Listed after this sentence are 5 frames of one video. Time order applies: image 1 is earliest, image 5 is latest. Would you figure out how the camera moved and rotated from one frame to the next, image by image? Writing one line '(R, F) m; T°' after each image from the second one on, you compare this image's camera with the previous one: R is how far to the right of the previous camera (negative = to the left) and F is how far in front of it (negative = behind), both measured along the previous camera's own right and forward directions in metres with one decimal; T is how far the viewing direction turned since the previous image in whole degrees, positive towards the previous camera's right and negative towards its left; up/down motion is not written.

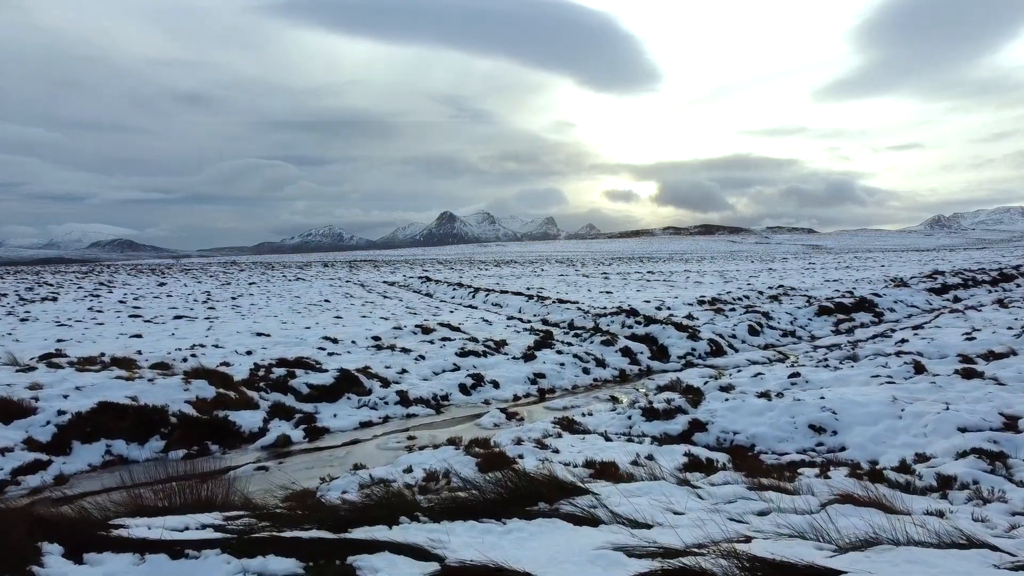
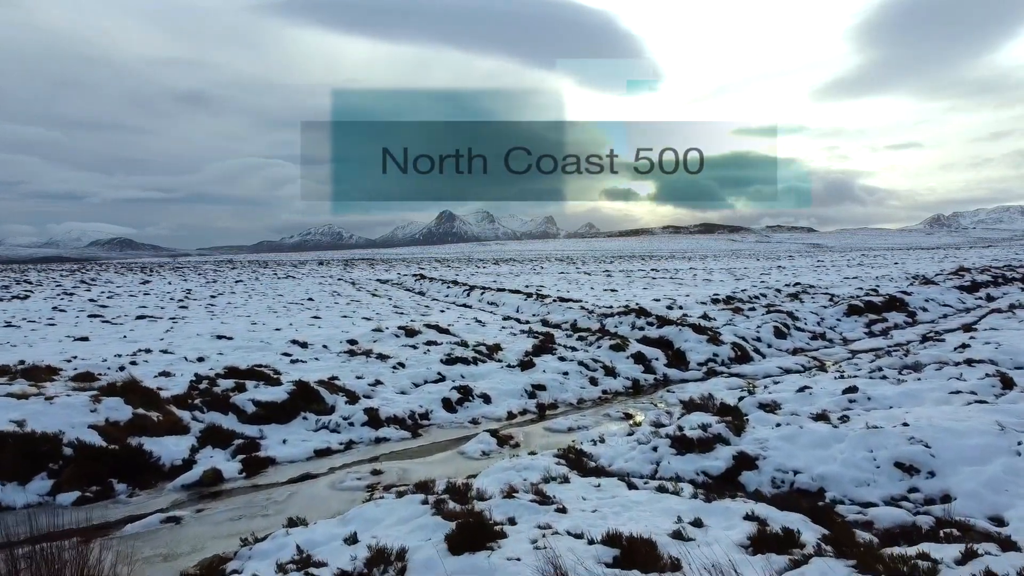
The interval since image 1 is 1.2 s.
(+0.1, +2.4) m; 0°
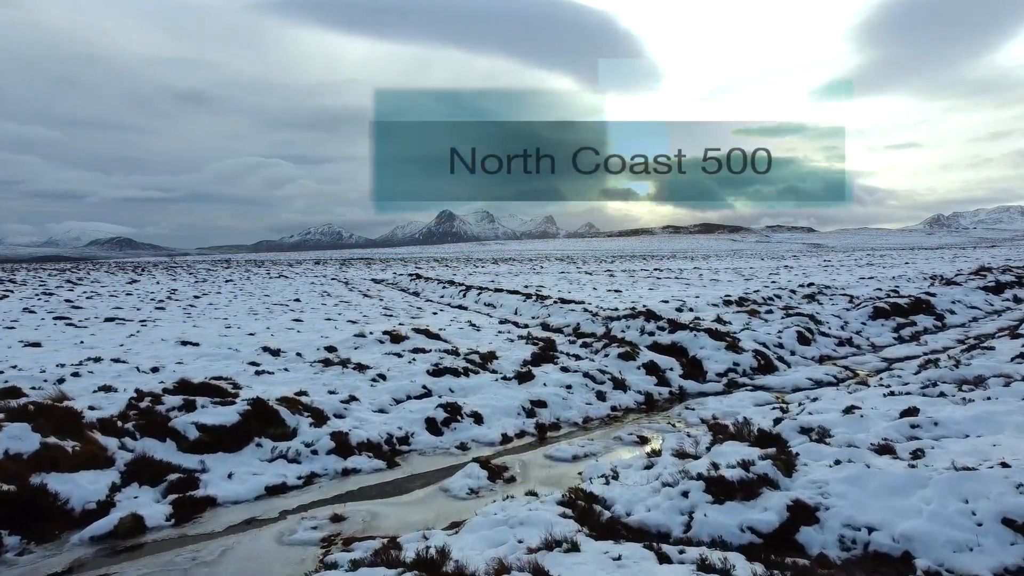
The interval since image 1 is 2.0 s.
(+0.1, +1.7) m; 0°
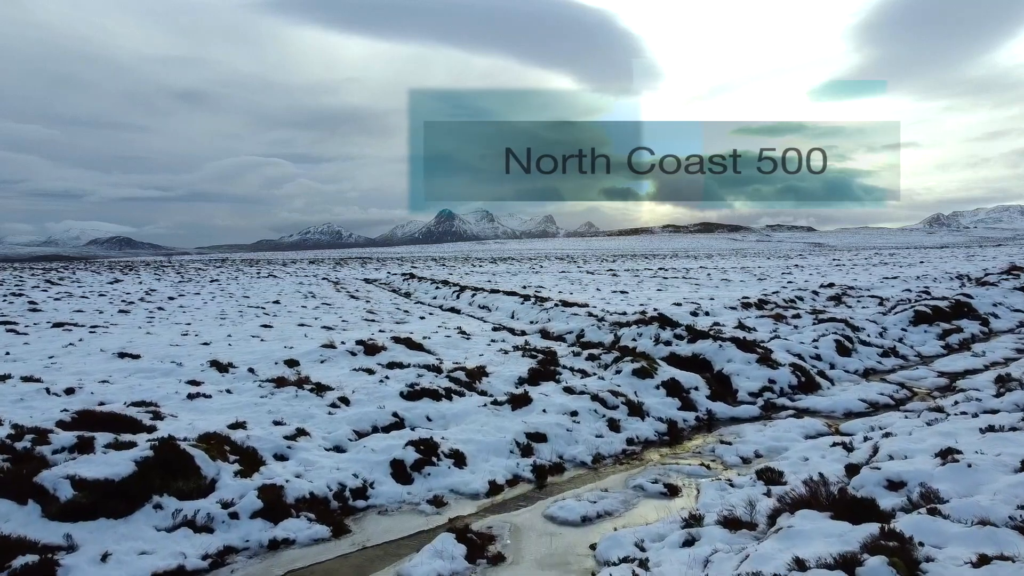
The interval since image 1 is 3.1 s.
(+0.1, +2.3) m; 0°
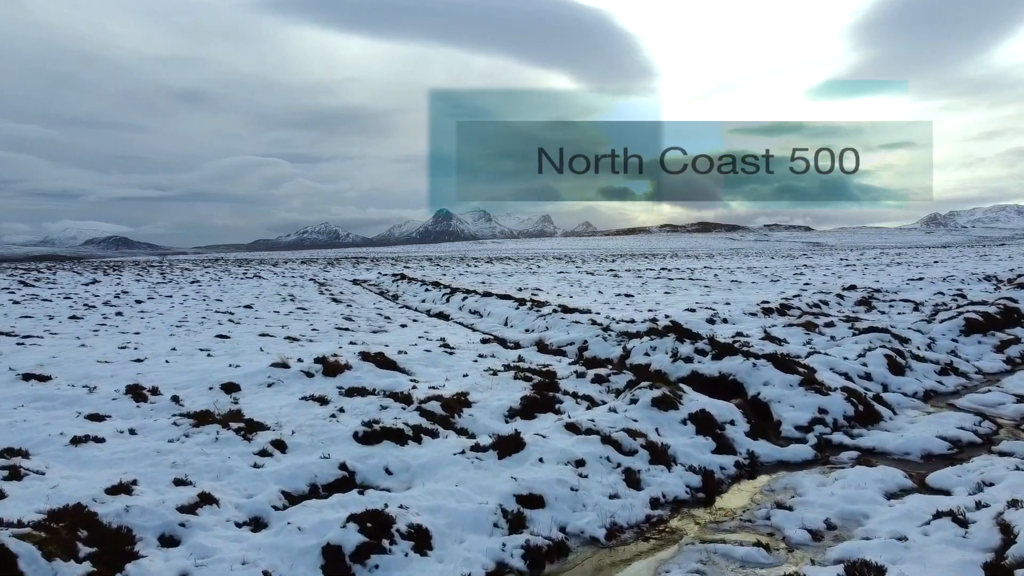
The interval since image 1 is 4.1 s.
(+0.1, +2.4) m; 0°
